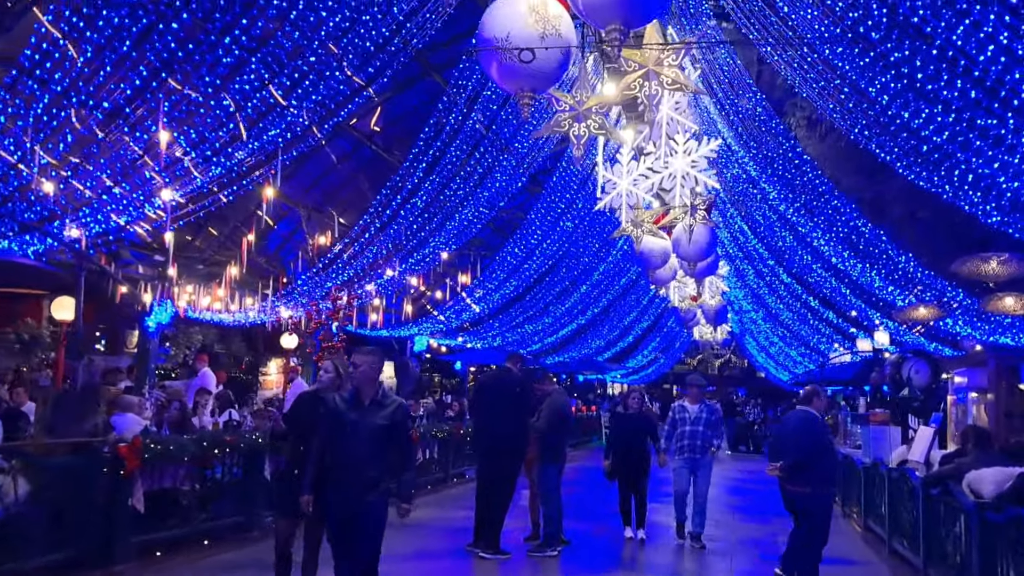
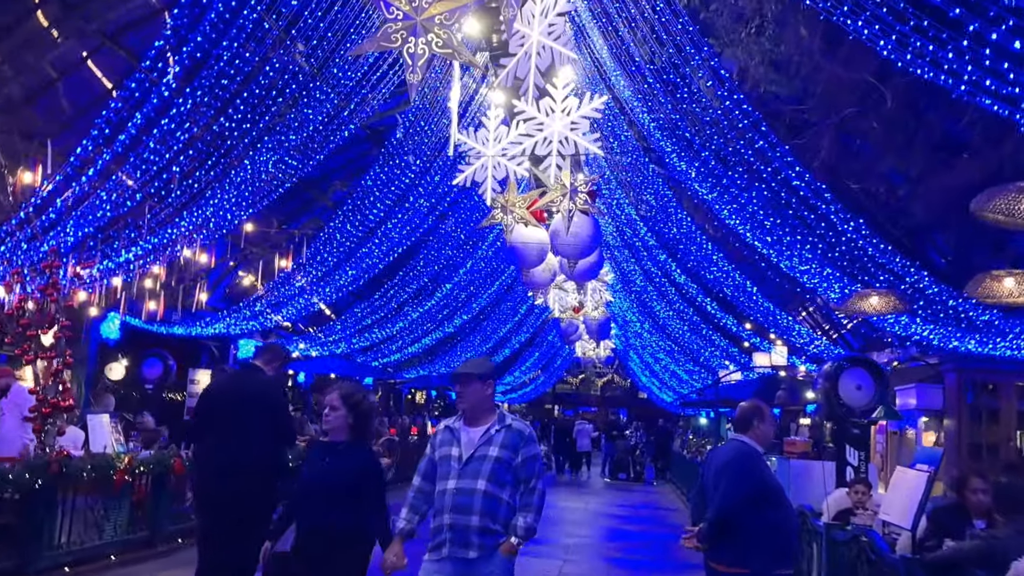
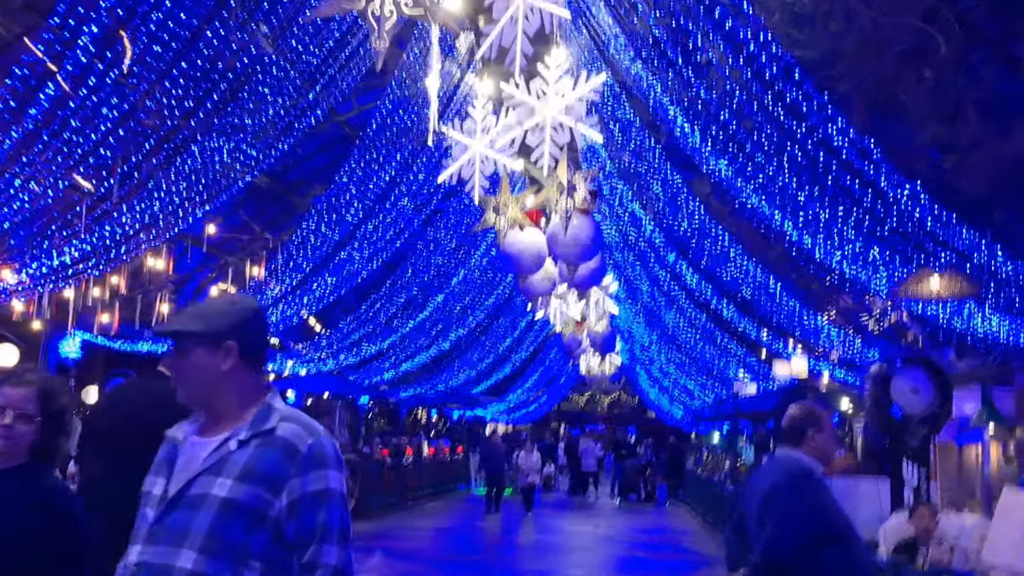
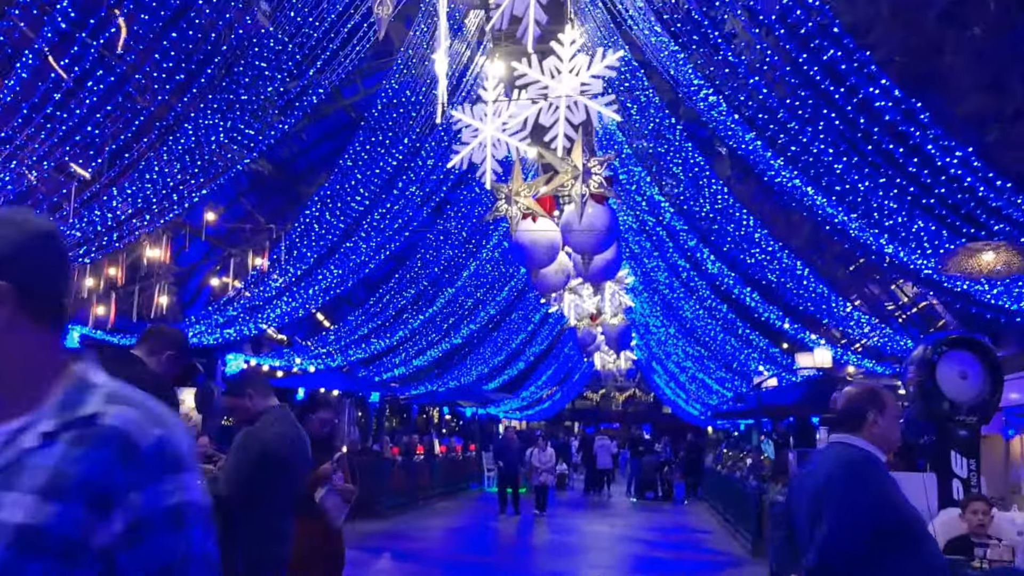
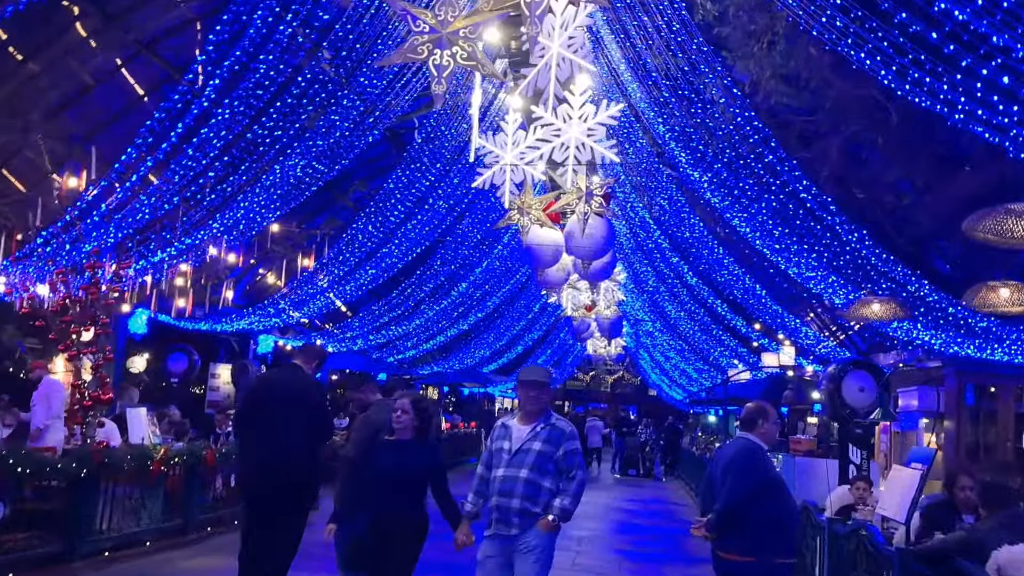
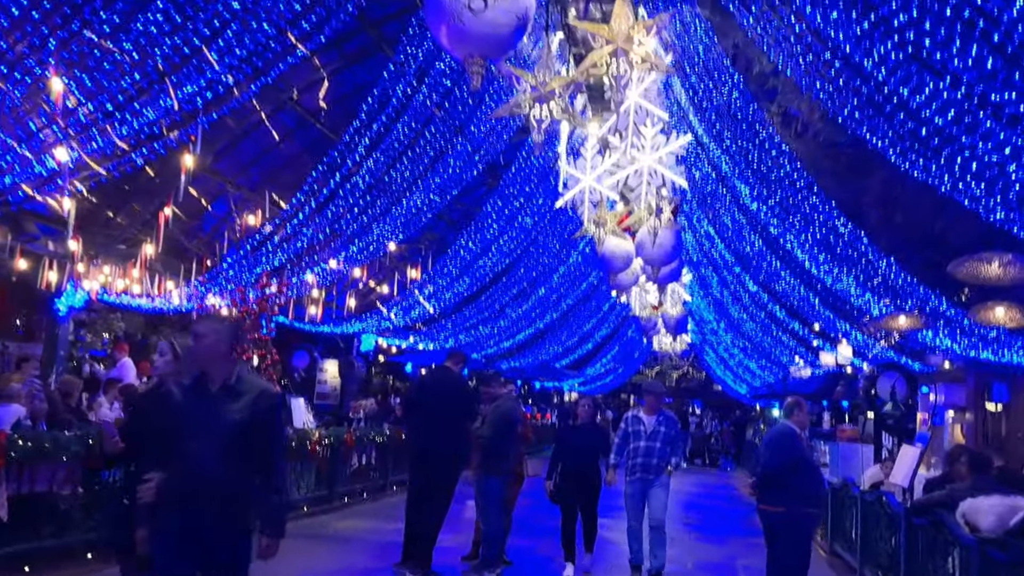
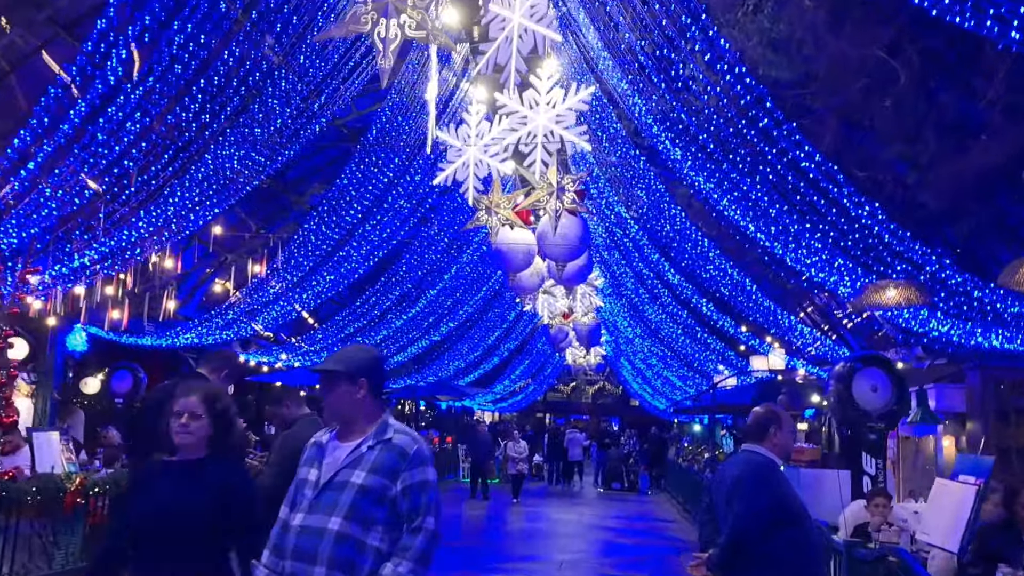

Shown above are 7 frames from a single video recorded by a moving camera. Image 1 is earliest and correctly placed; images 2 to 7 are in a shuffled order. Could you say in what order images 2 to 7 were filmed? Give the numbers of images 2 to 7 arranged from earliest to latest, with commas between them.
6, 5, 2, 7, 3, 4
